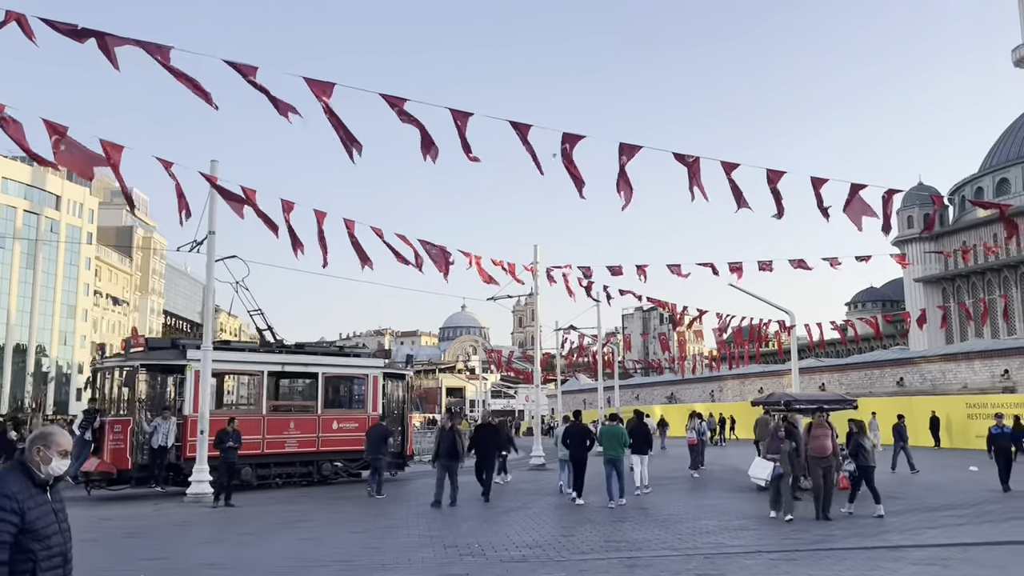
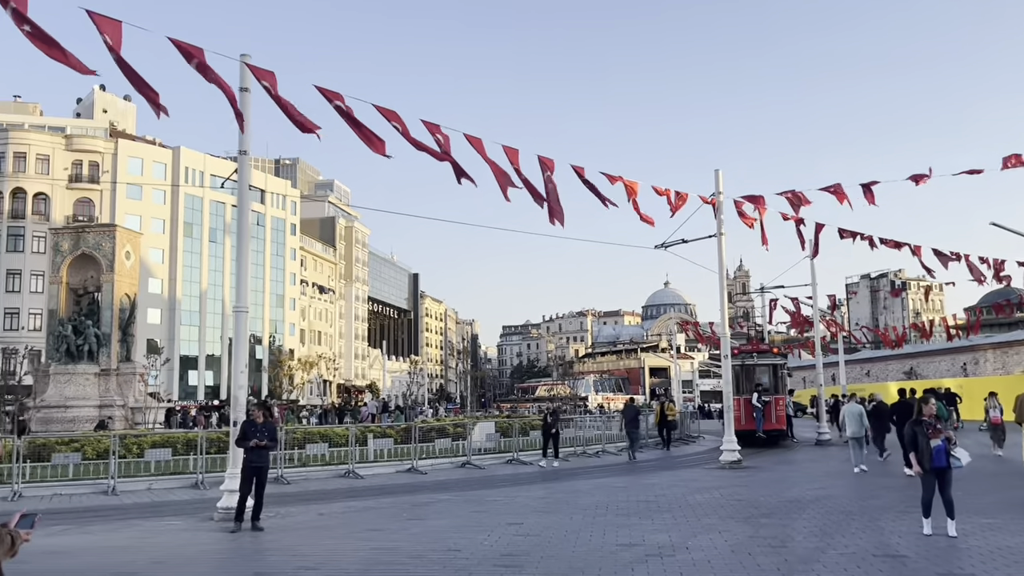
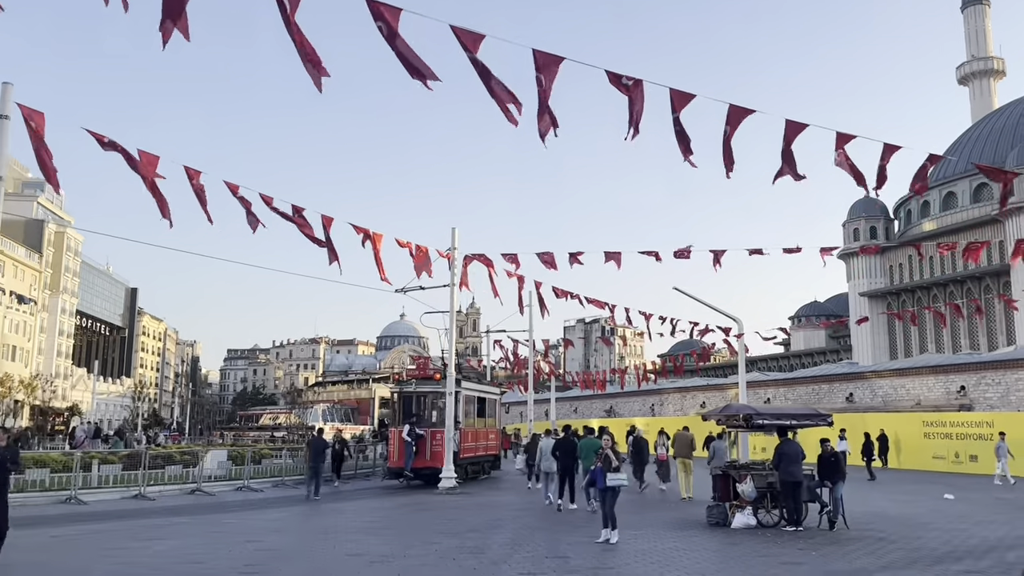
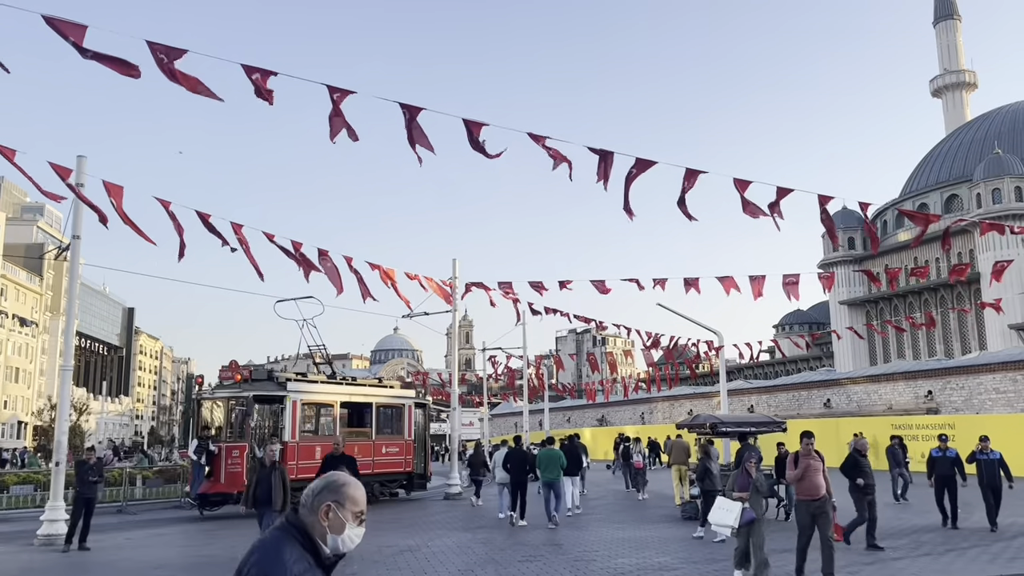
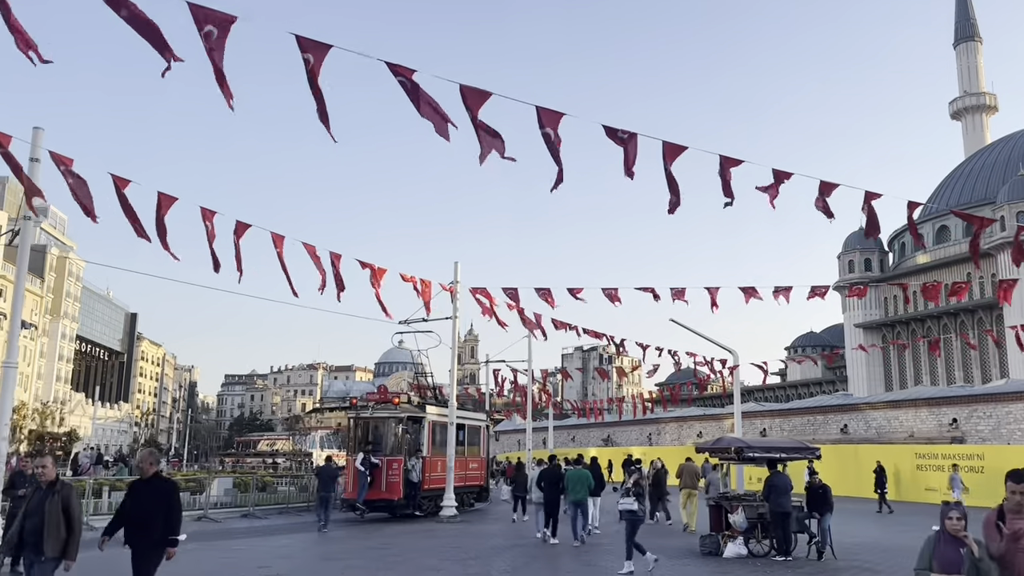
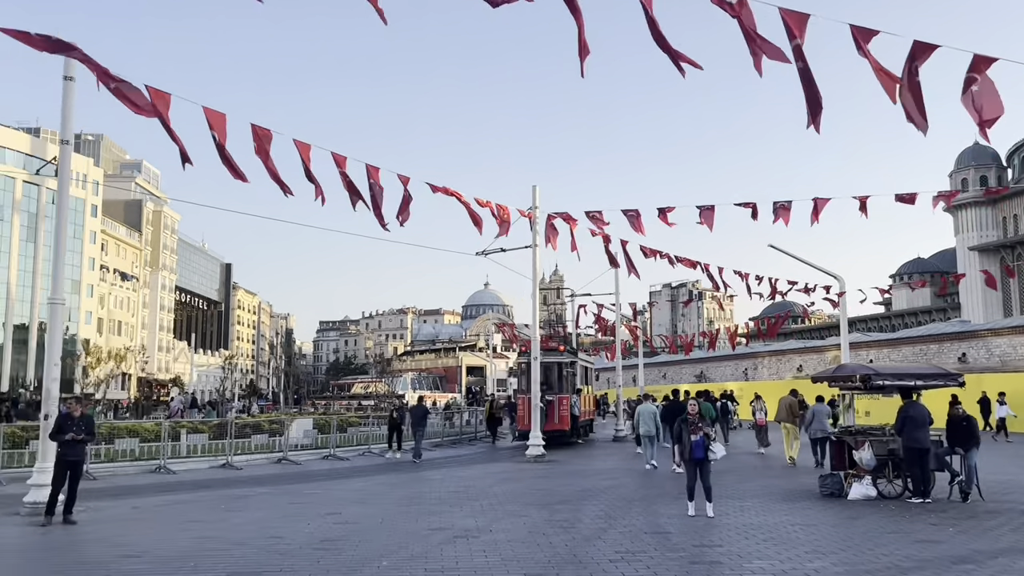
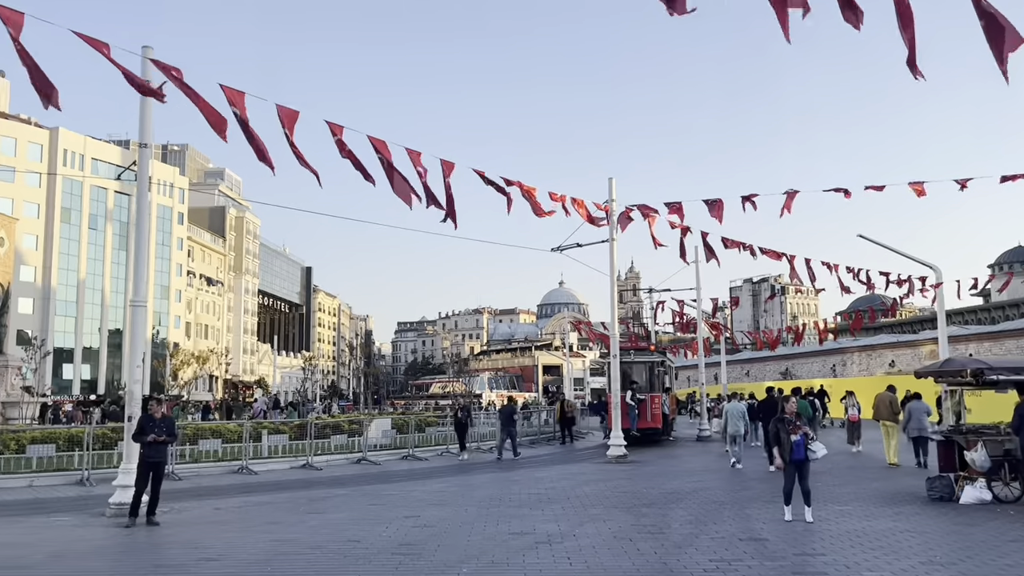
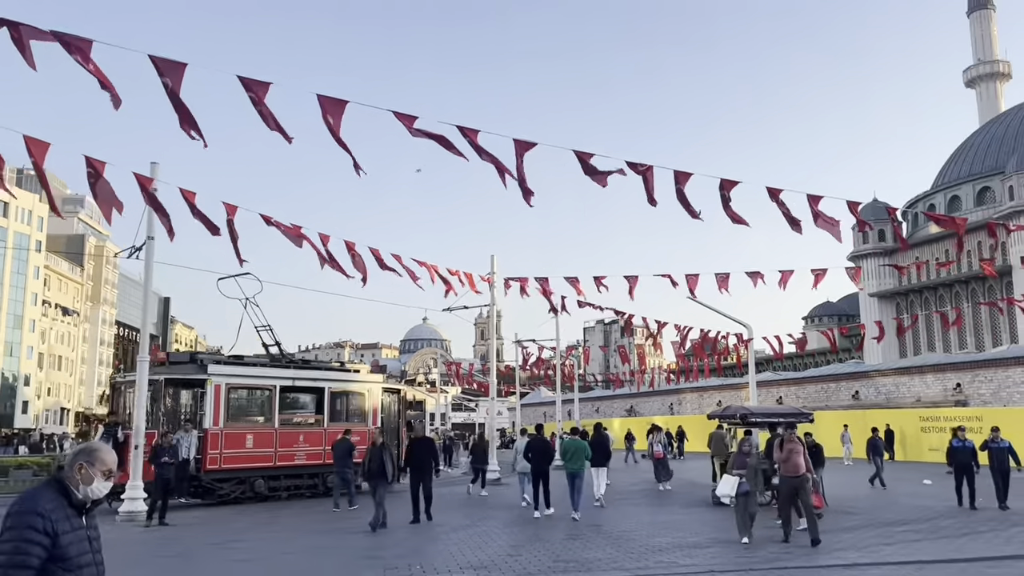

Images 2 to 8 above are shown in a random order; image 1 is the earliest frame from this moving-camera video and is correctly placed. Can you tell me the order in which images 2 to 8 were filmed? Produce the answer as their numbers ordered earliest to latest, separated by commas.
8, 4, 5, 3, 6, 7, 2
